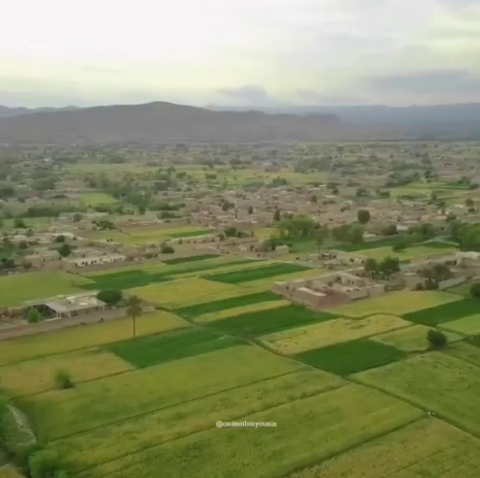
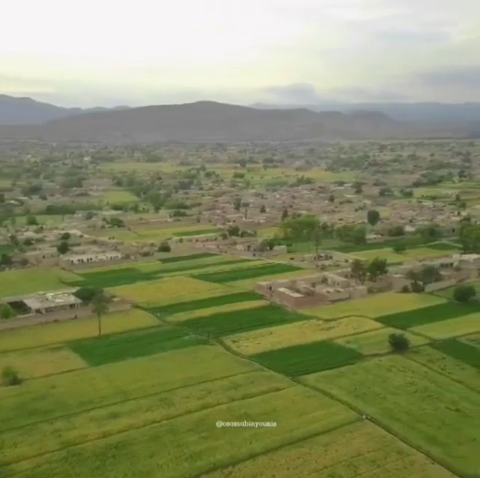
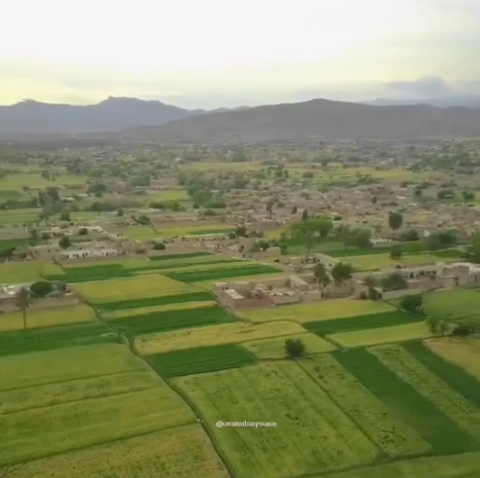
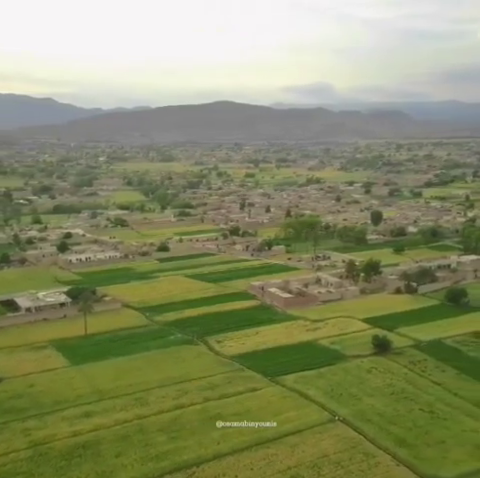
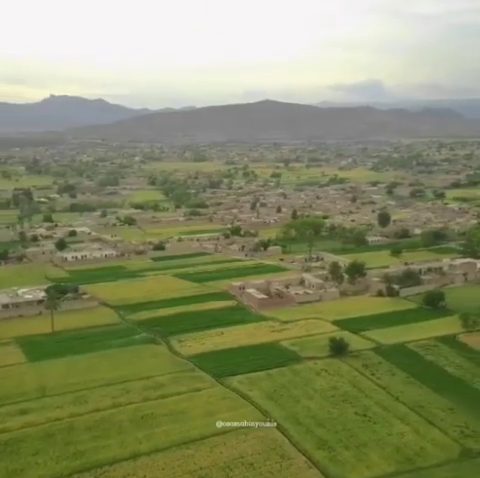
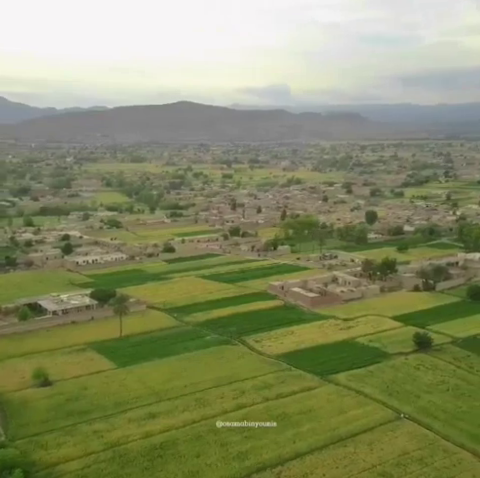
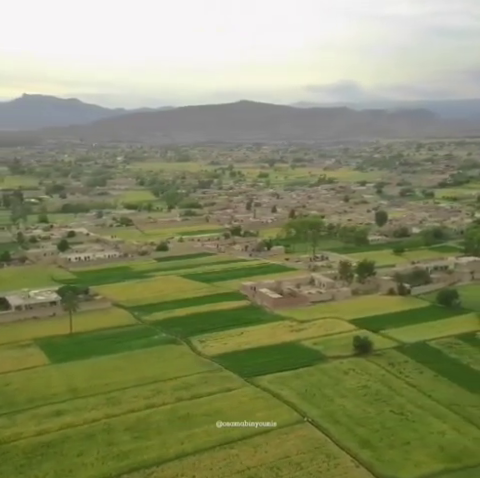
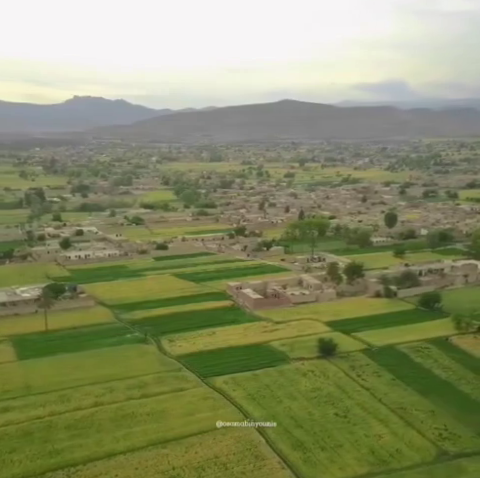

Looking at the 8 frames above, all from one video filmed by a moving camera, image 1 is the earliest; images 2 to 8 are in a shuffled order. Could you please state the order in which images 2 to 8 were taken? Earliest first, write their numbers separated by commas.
6, 2, 4, 7, 5, 8, 3
